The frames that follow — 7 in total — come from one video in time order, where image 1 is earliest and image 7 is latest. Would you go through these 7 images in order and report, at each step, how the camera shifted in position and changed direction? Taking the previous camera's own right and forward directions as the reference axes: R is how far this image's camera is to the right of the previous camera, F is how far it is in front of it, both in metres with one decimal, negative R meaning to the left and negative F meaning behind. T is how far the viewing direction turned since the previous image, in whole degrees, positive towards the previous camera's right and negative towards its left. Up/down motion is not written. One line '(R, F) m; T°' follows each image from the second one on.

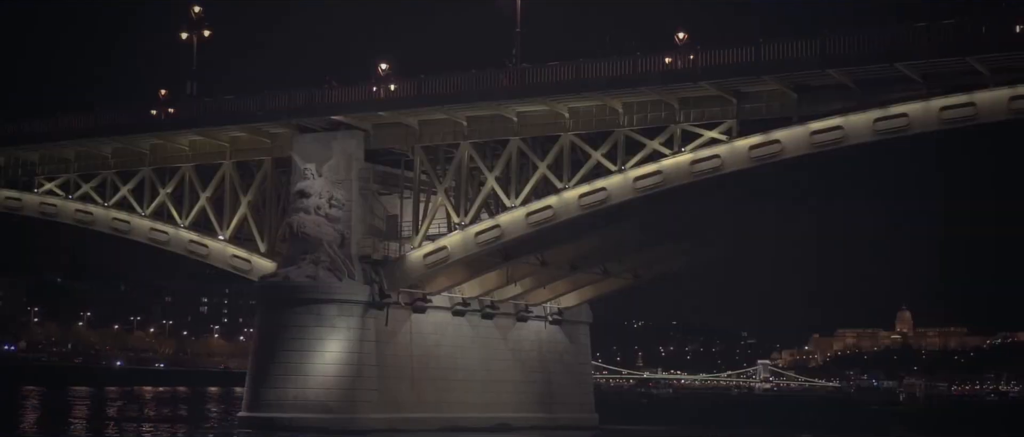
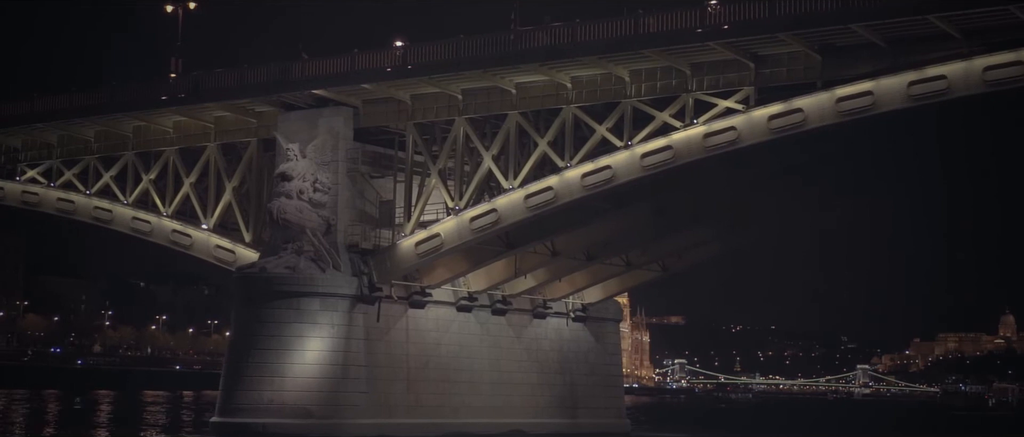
(+1.8, +3.6) m; -3°
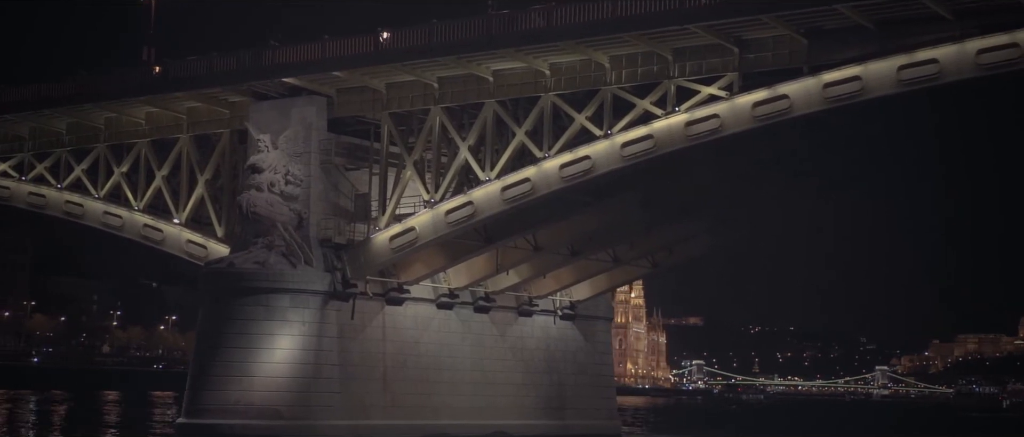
(+0.7, +1.3) m; -1°
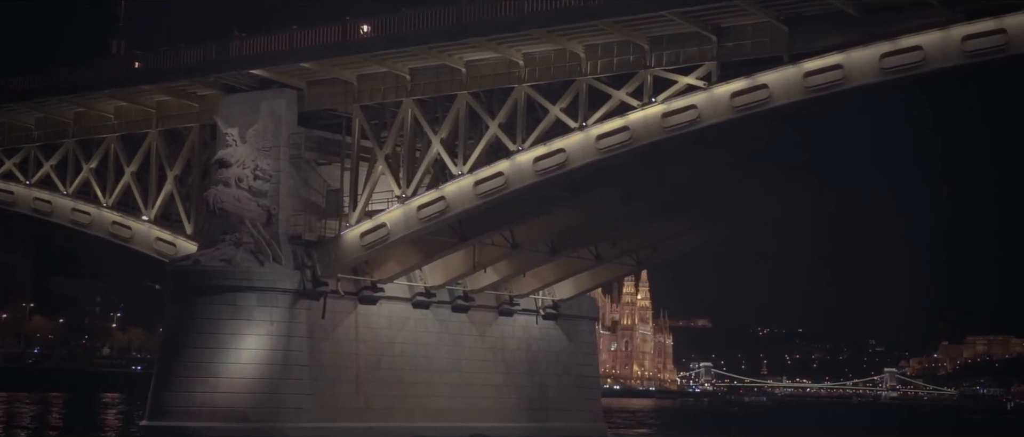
(+0.6, +1.0) m; 0°
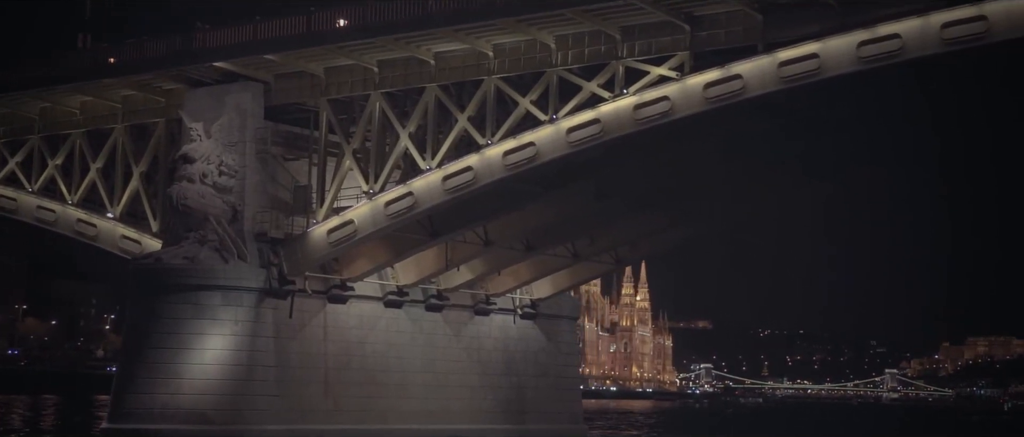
(+0.5, +0.8) m; 0°
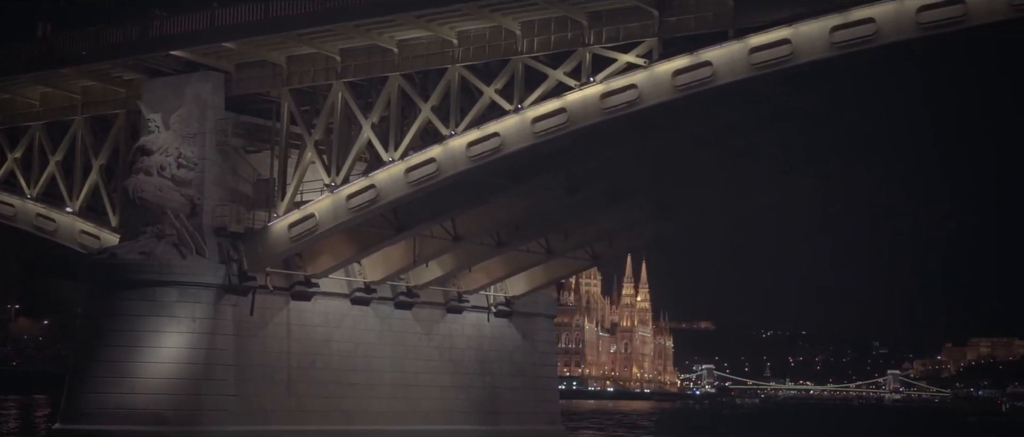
(+0.6, +1.0) m; 0°
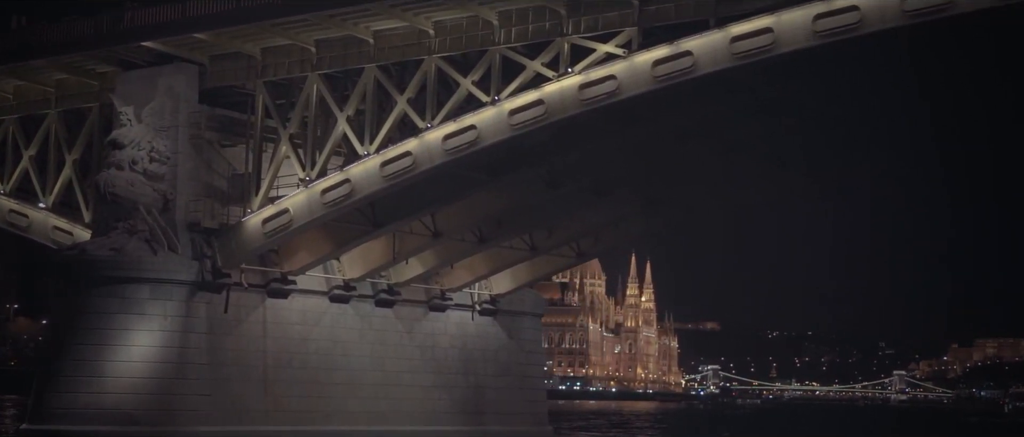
(+0.4, +0.7) m; 0°
